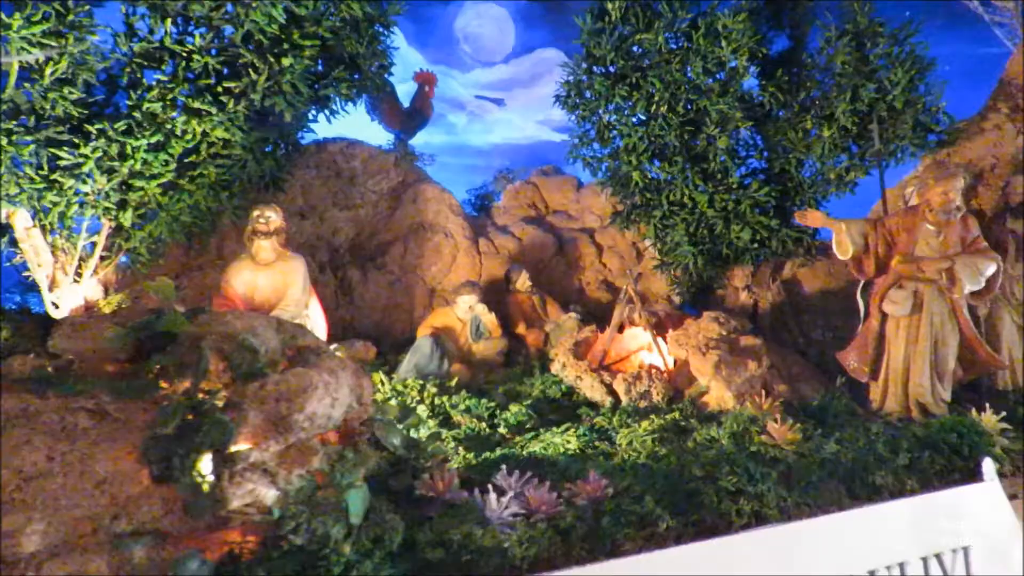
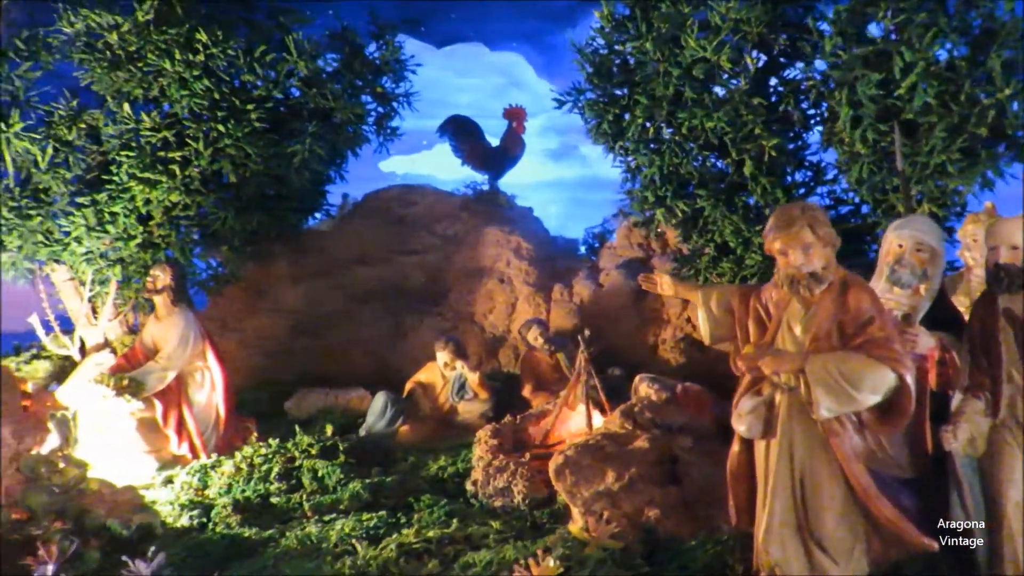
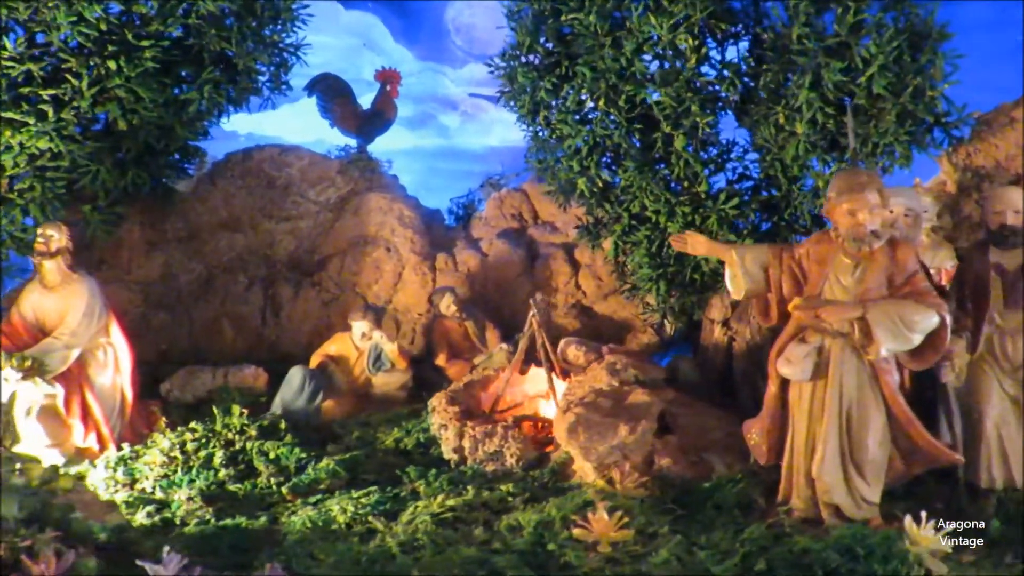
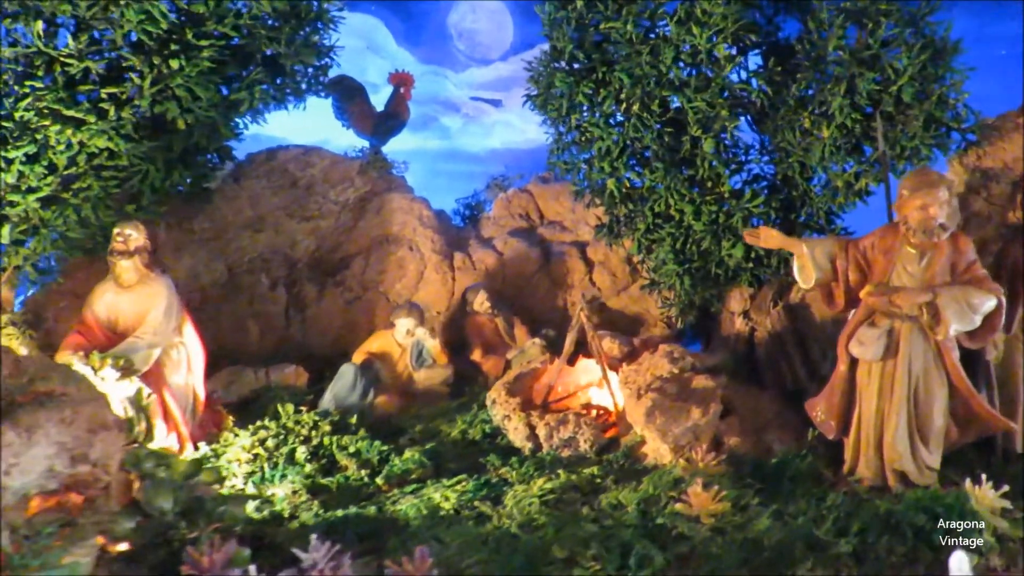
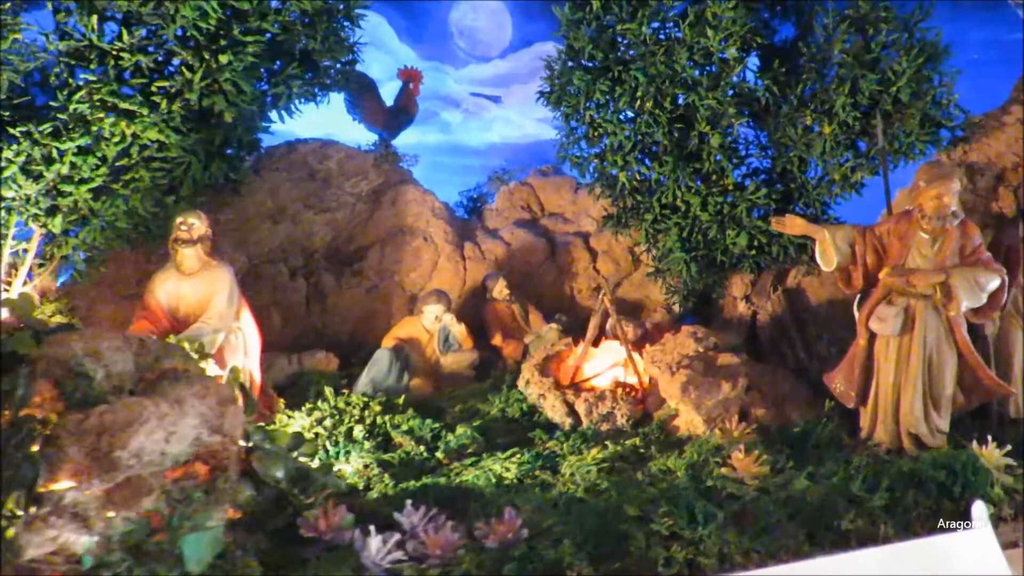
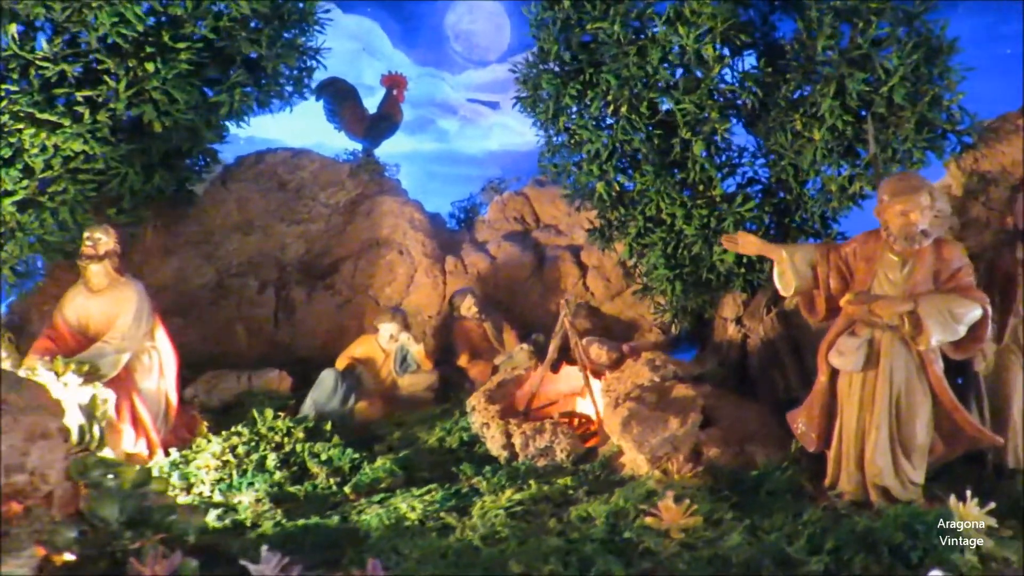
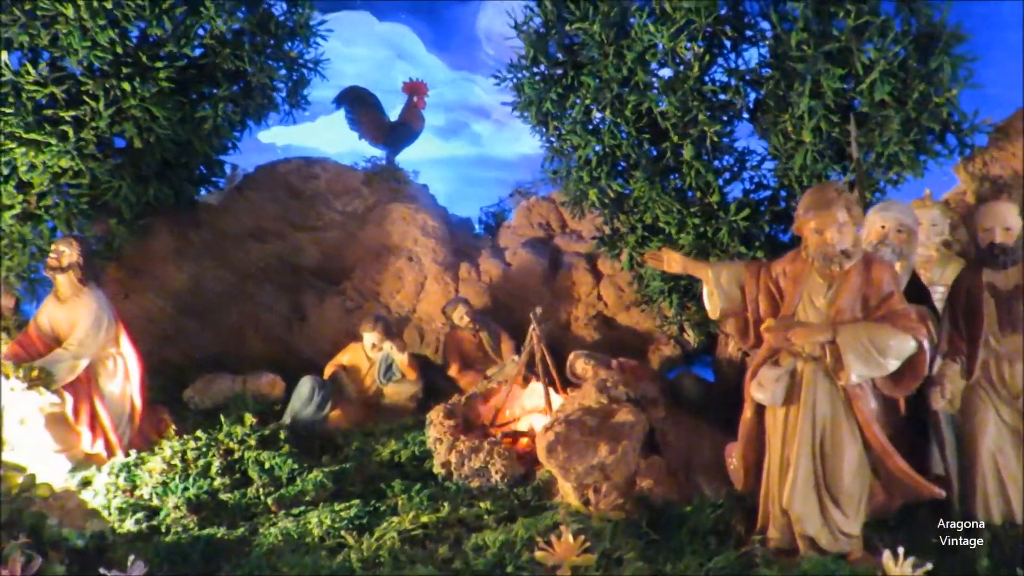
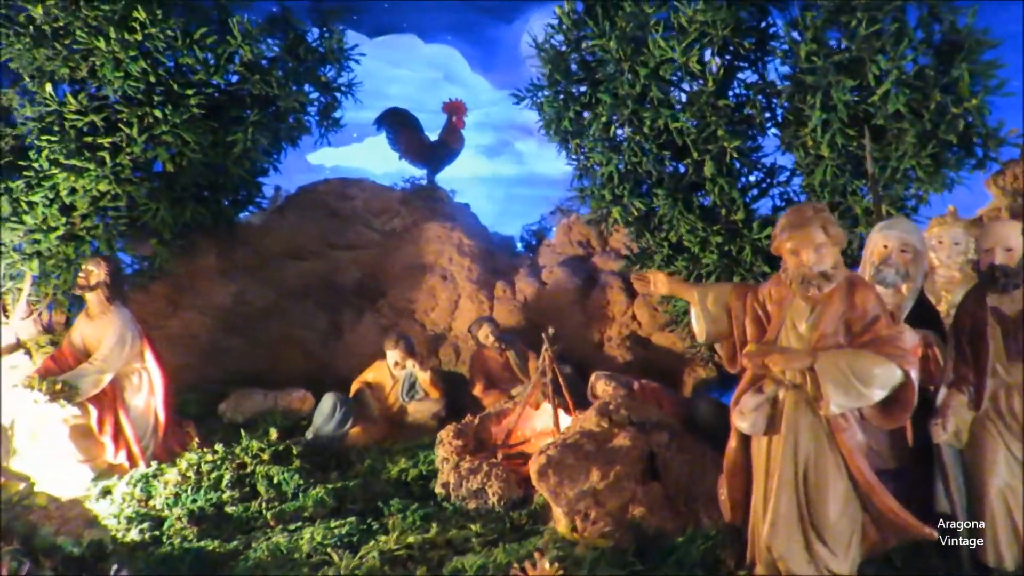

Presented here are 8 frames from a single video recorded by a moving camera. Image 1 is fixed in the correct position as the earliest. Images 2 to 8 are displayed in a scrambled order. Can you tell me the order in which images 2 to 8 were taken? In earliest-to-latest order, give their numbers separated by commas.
5, 4, 6, 3, 7, 8, 2
